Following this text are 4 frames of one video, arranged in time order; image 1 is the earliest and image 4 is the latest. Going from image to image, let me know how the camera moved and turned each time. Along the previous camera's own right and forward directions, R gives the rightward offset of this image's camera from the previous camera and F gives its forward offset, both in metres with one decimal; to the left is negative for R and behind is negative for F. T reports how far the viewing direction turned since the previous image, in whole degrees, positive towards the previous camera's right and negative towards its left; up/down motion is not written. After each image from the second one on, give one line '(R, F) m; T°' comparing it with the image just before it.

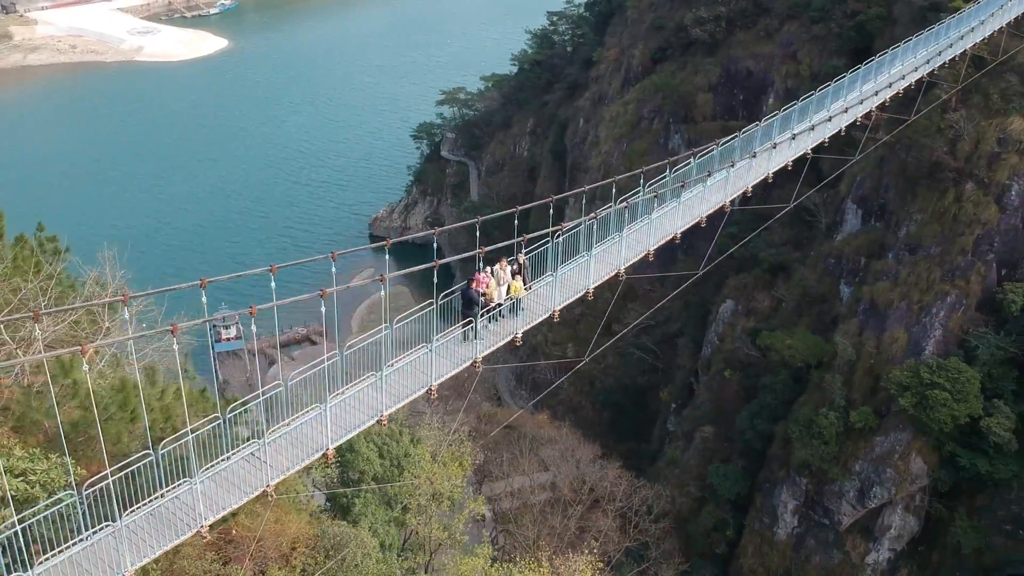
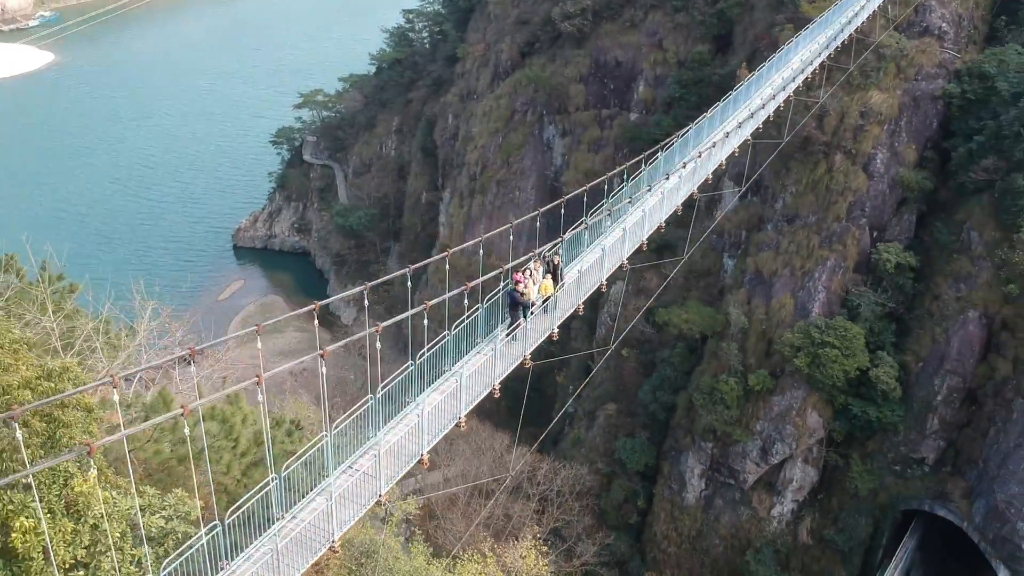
(-1.0, -0.2) m; +9°
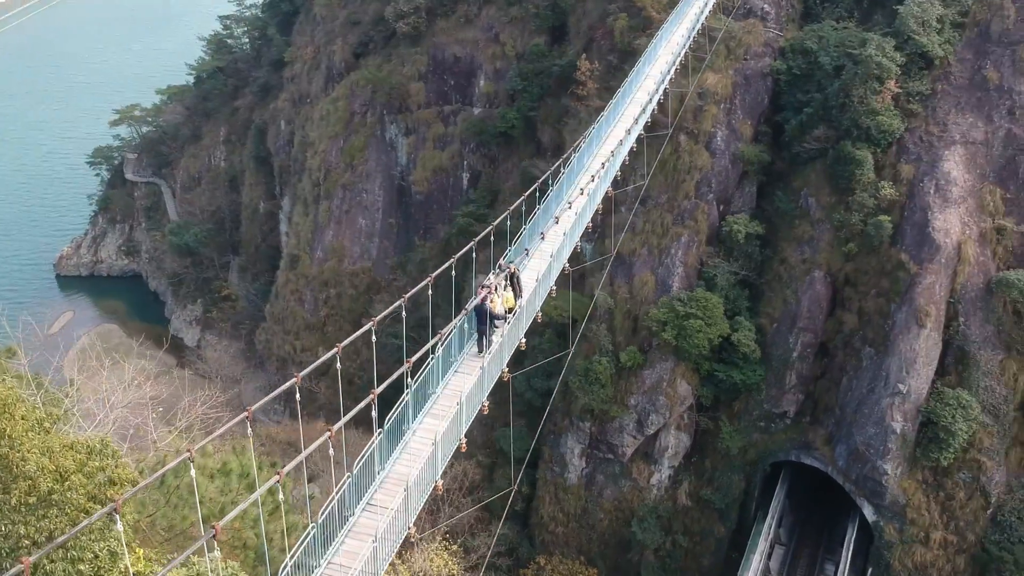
(-0.7, 0.0) m; +10°
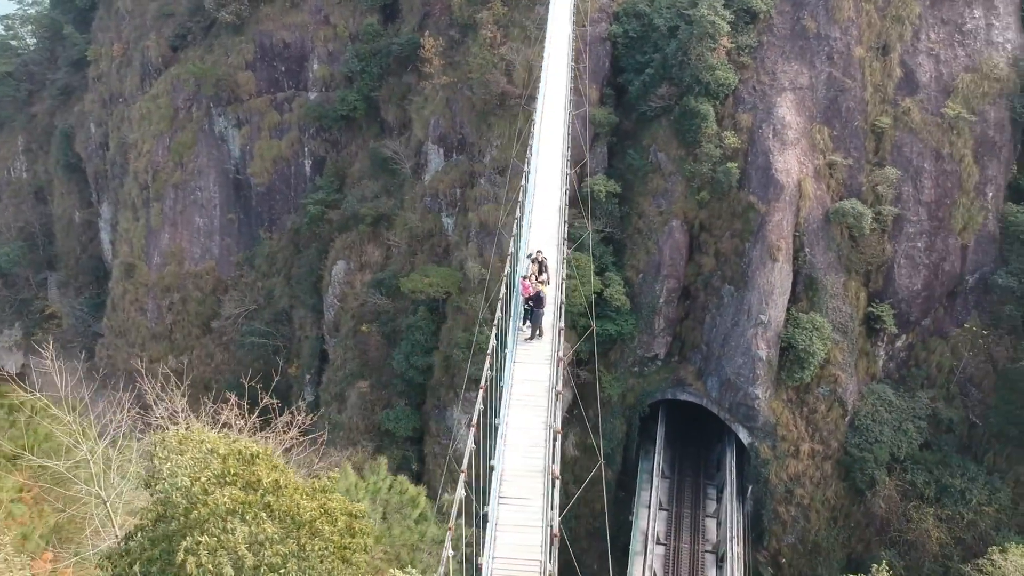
(-1.4, -0.1) m; +12°
